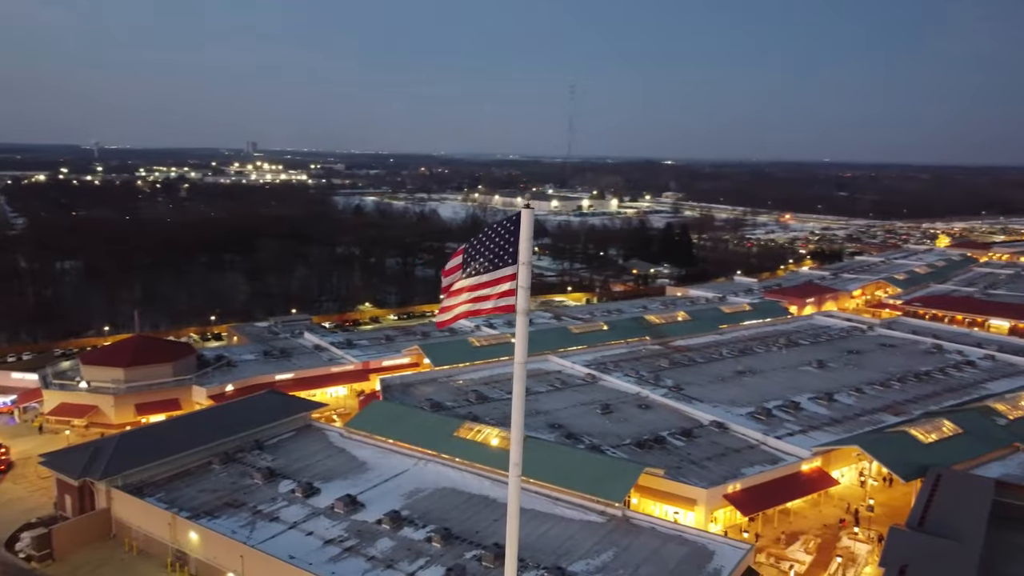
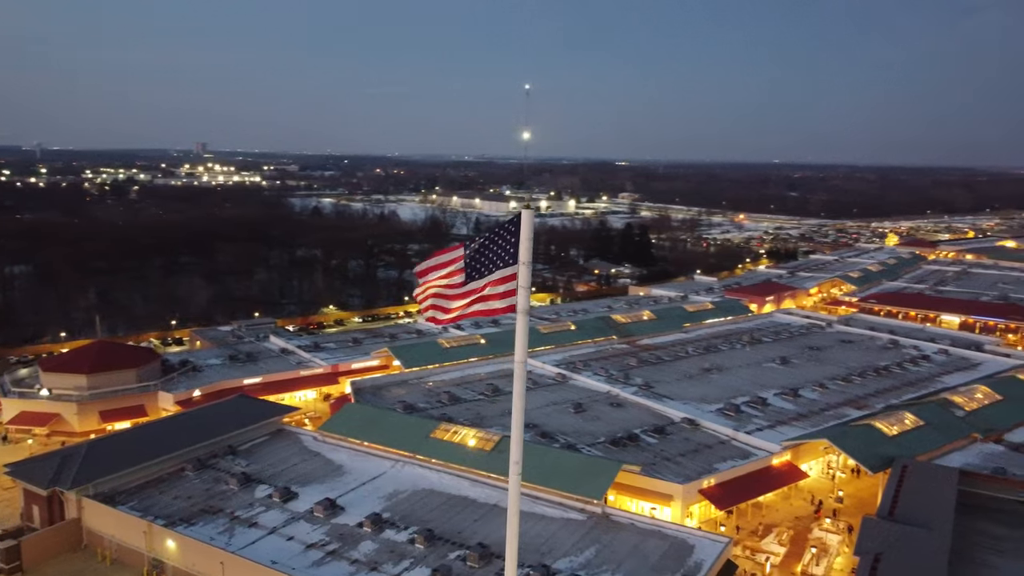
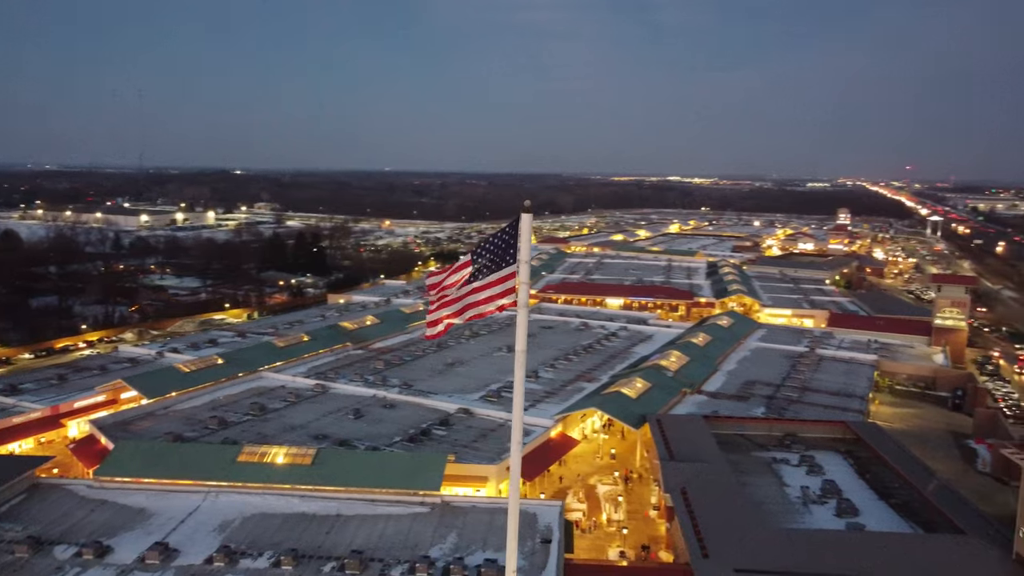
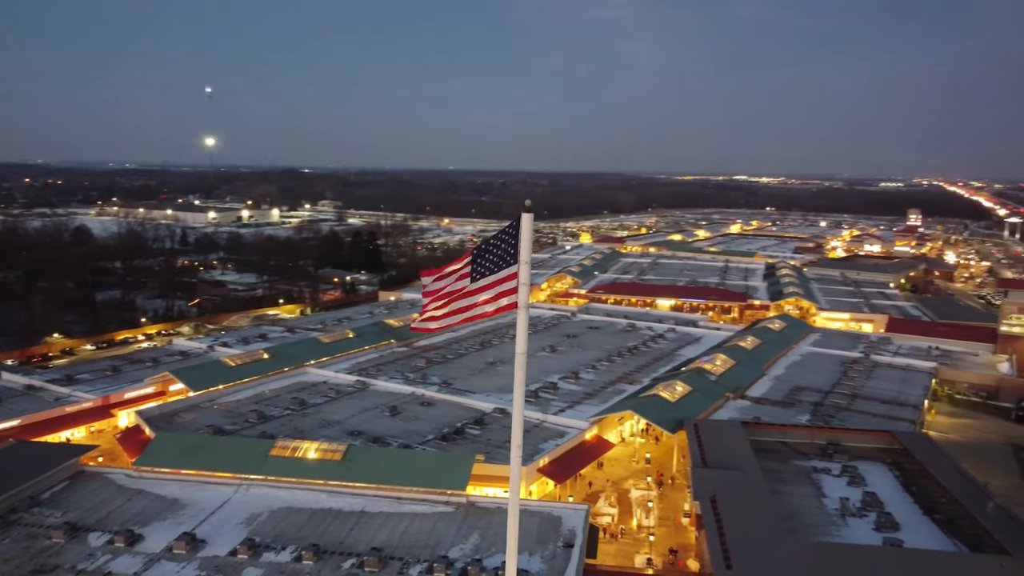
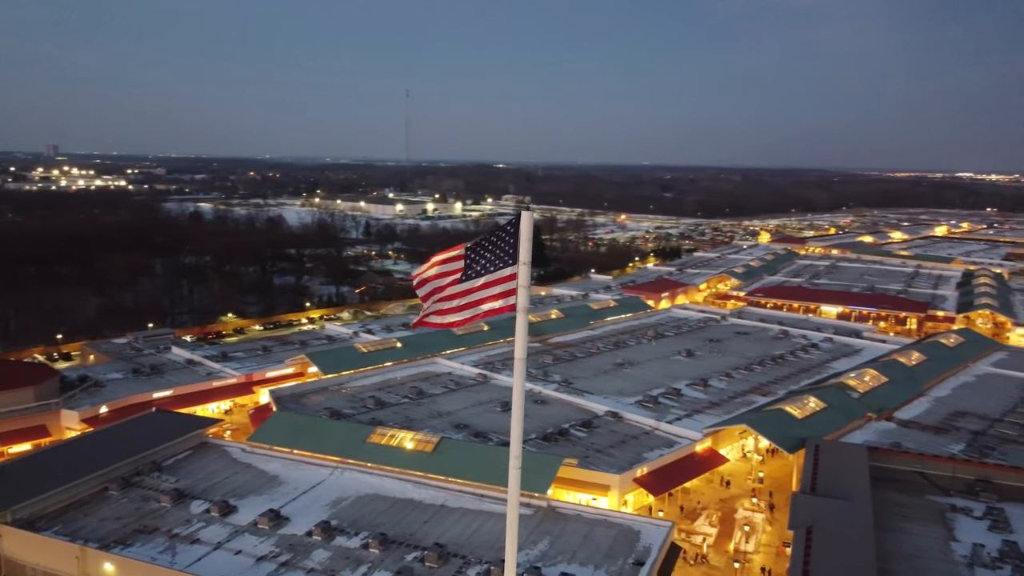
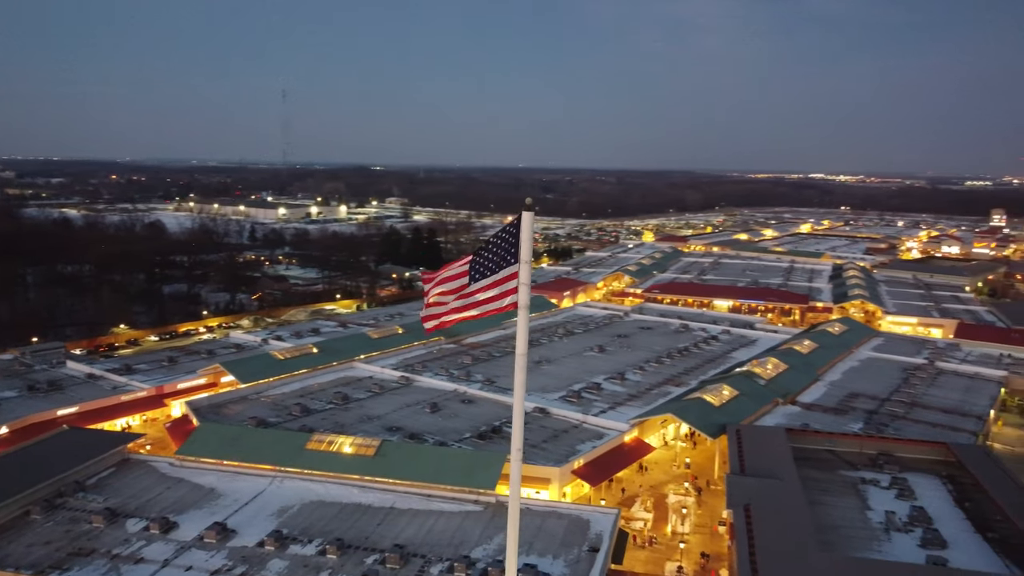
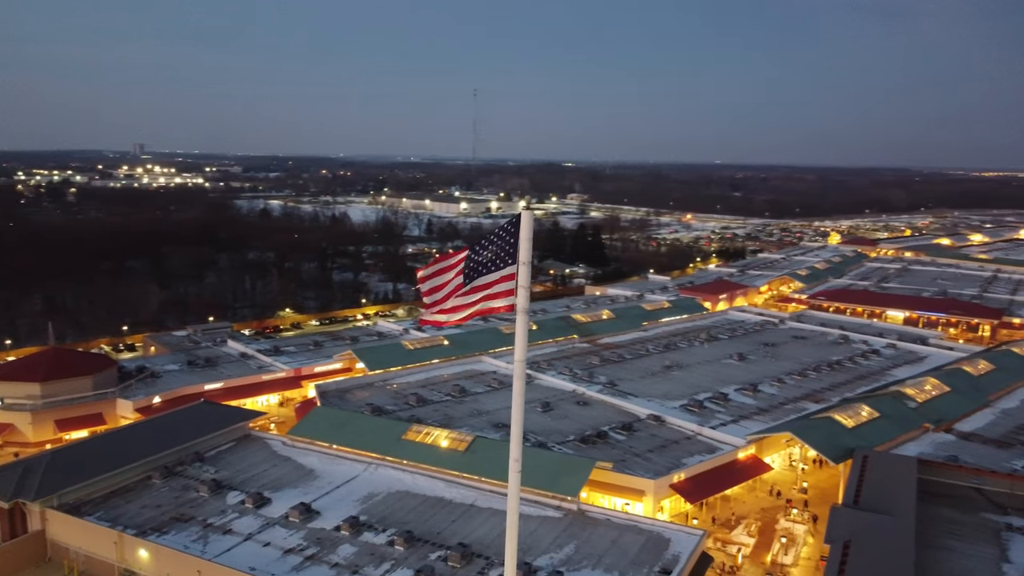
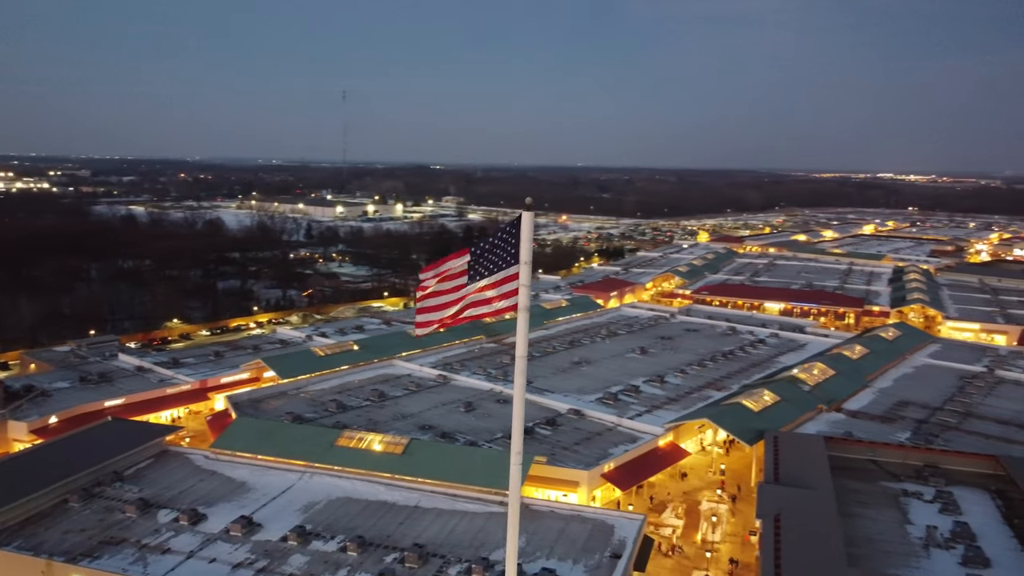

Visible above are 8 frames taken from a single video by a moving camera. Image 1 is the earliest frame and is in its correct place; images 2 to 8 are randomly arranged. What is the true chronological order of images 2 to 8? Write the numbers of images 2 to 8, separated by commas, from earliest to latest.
2, 7, 5, 8, 6, 4, 3
